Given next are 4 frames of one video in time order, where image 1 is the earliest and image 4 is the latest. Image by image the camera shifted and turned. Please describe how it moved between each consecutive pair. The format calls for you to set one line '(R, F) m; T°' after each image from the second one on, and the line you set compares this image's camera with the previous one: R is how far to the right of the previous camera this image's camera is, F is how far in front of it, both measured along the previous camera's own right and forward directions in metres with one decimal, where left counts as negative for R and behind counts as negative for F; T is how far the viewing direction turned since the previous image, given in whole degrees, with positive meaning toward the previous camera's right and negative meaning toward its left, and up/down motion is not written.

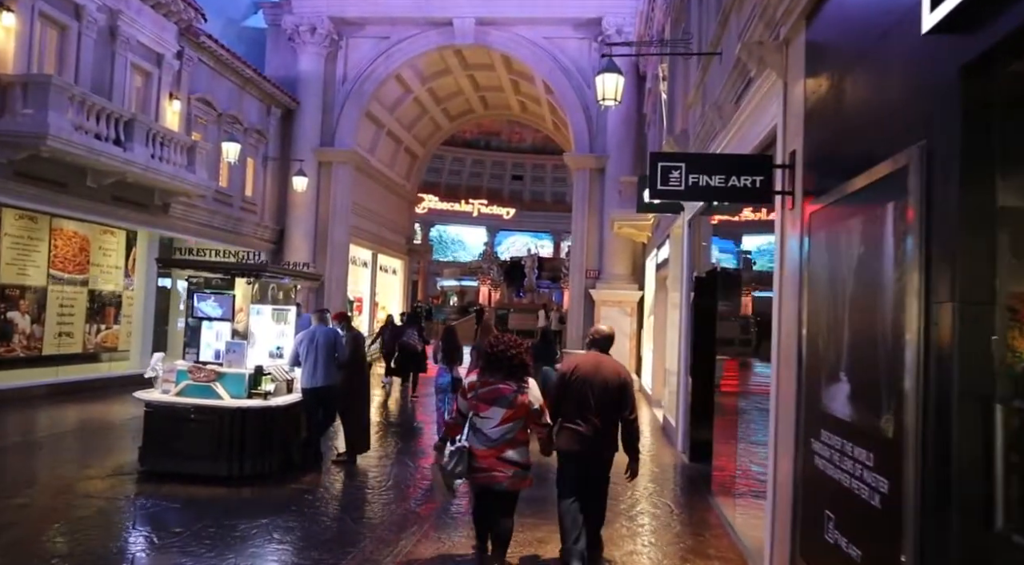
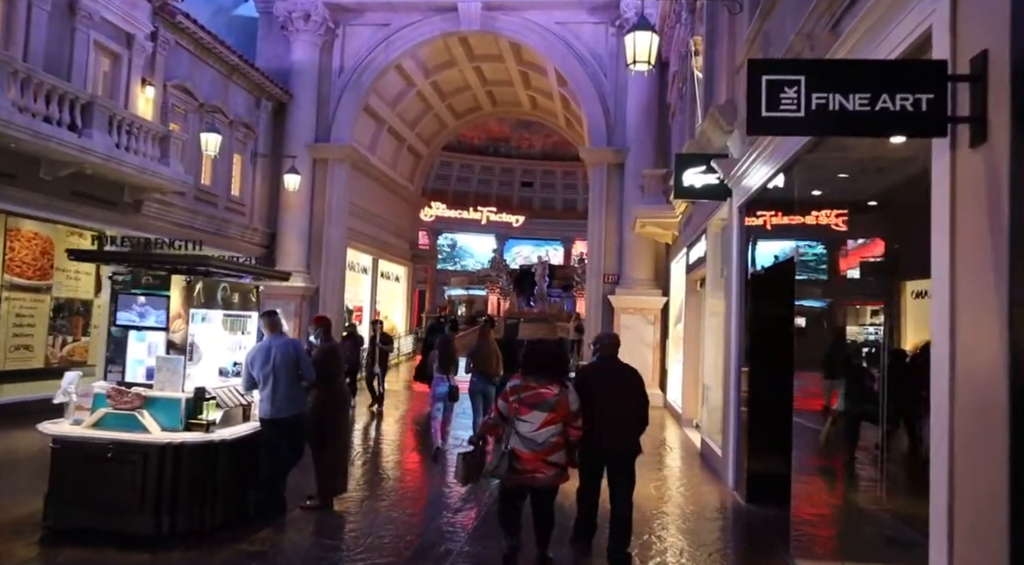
(0.0, +1.6) m; -1°
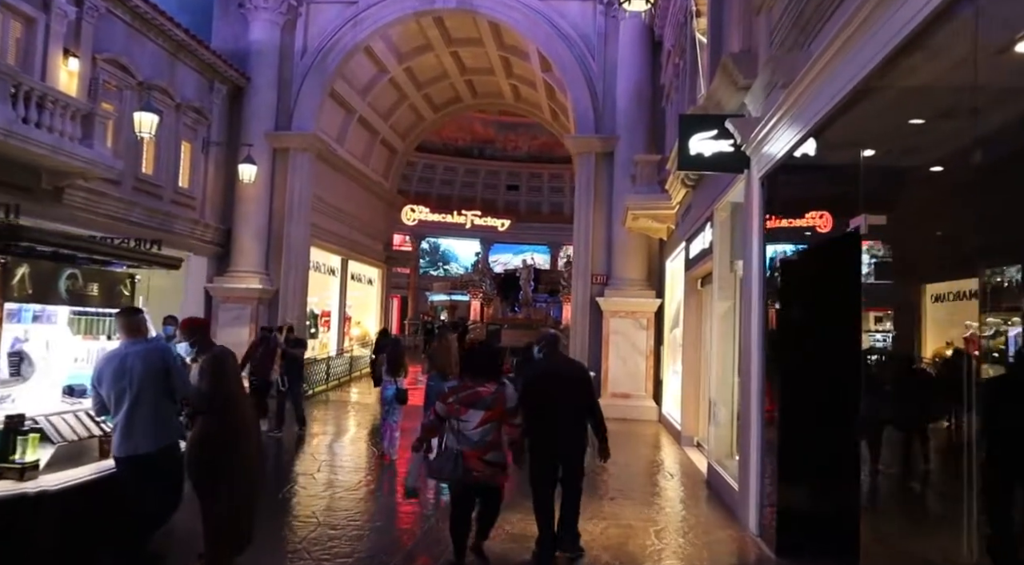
(+0.2, +1.6) m; +1°
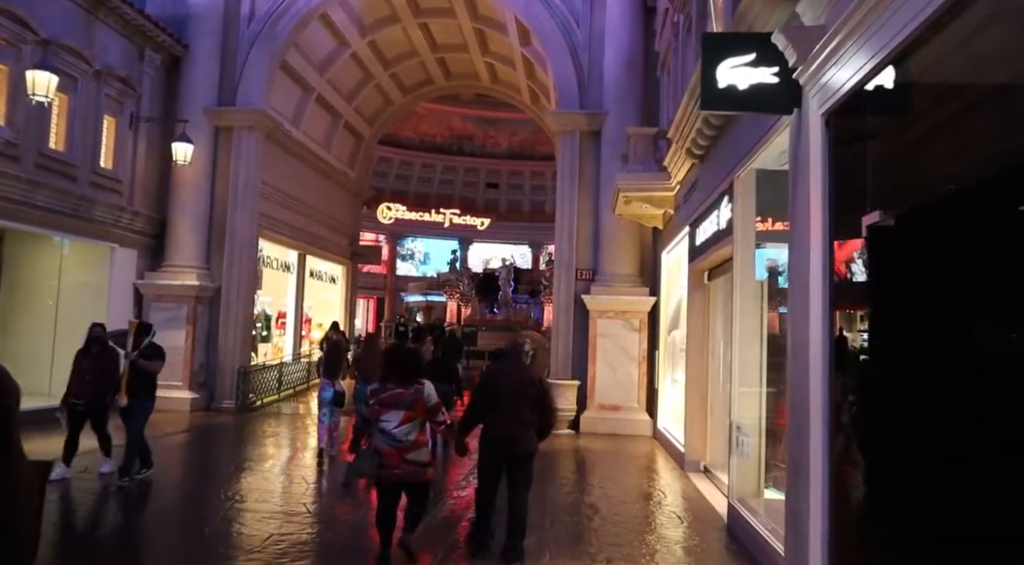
(+0.2, +1.9) m; +1°
